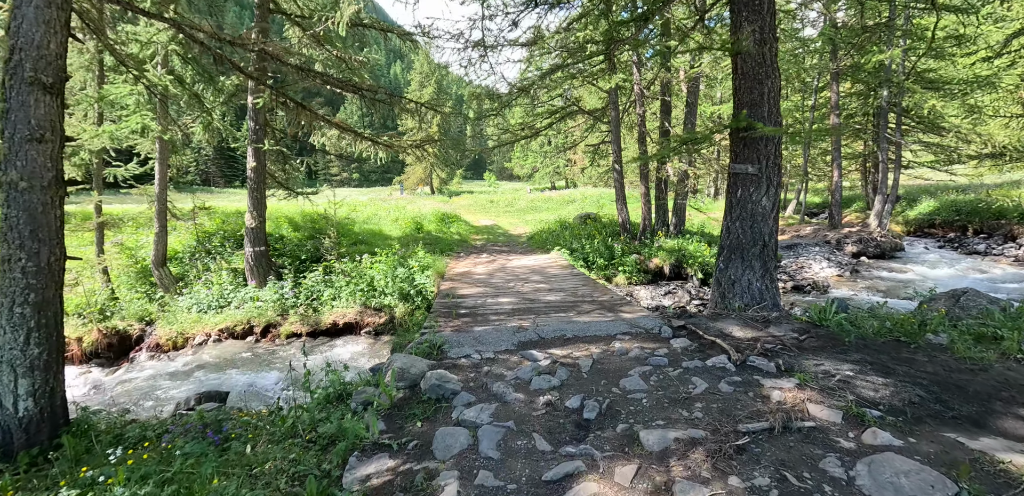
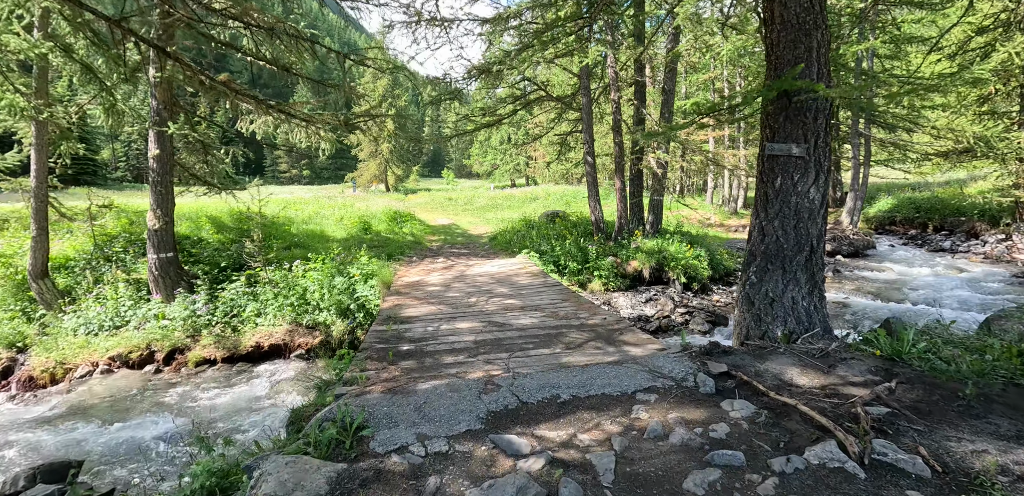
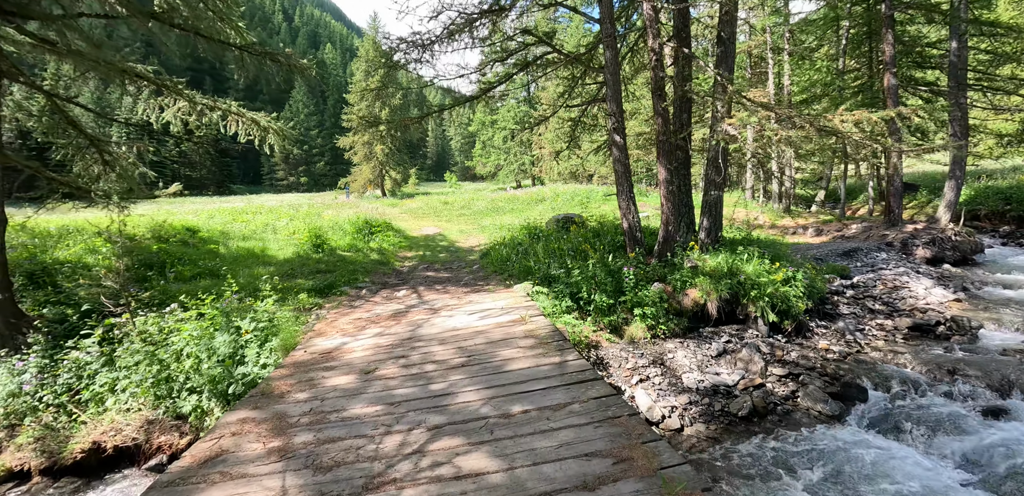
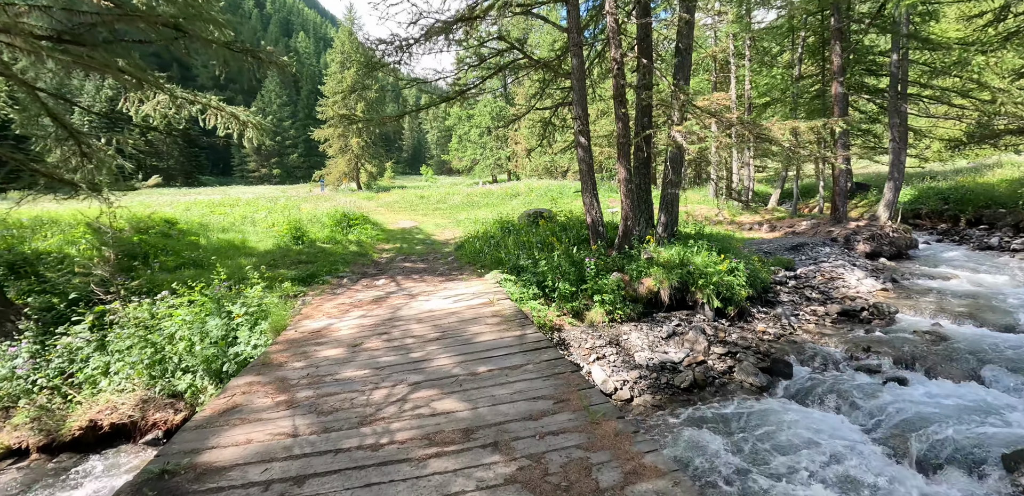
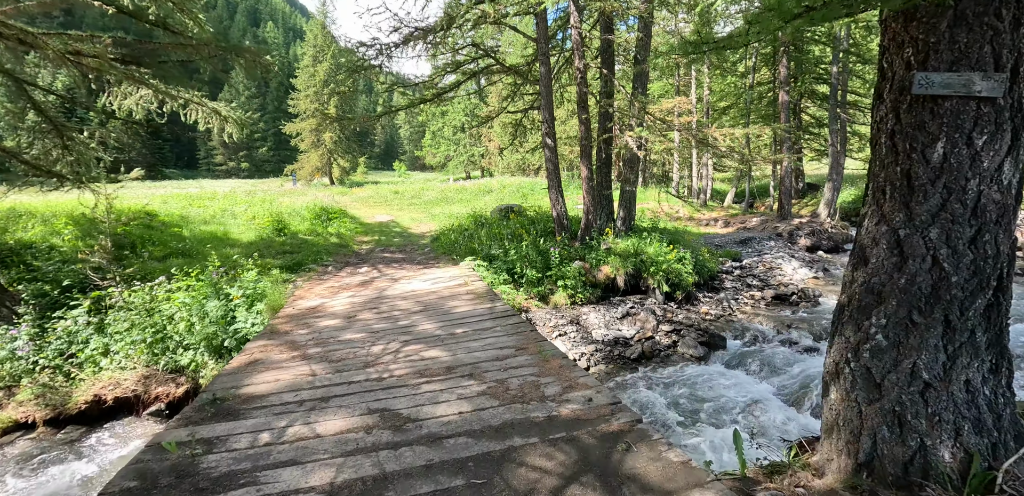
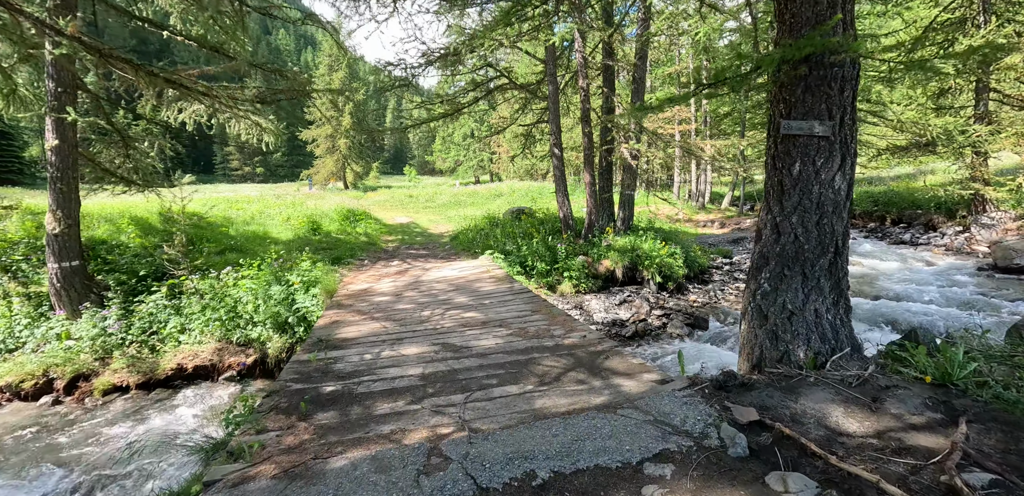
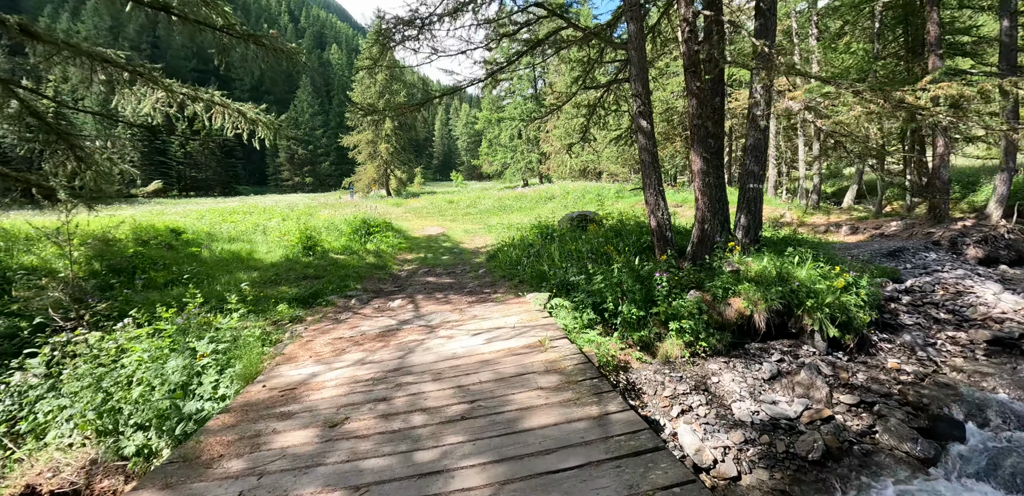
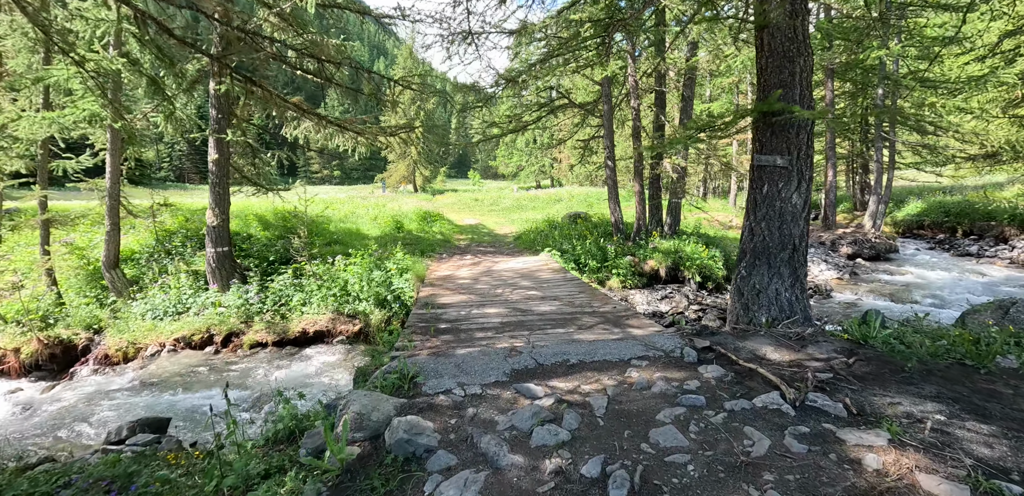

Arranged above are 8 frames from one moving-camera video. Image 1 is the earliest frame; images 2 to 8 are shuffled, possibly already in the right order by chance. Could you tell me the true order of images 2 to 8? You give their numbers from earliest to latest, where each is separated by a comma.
8, 2, 6, 5, 4, 3, 7
